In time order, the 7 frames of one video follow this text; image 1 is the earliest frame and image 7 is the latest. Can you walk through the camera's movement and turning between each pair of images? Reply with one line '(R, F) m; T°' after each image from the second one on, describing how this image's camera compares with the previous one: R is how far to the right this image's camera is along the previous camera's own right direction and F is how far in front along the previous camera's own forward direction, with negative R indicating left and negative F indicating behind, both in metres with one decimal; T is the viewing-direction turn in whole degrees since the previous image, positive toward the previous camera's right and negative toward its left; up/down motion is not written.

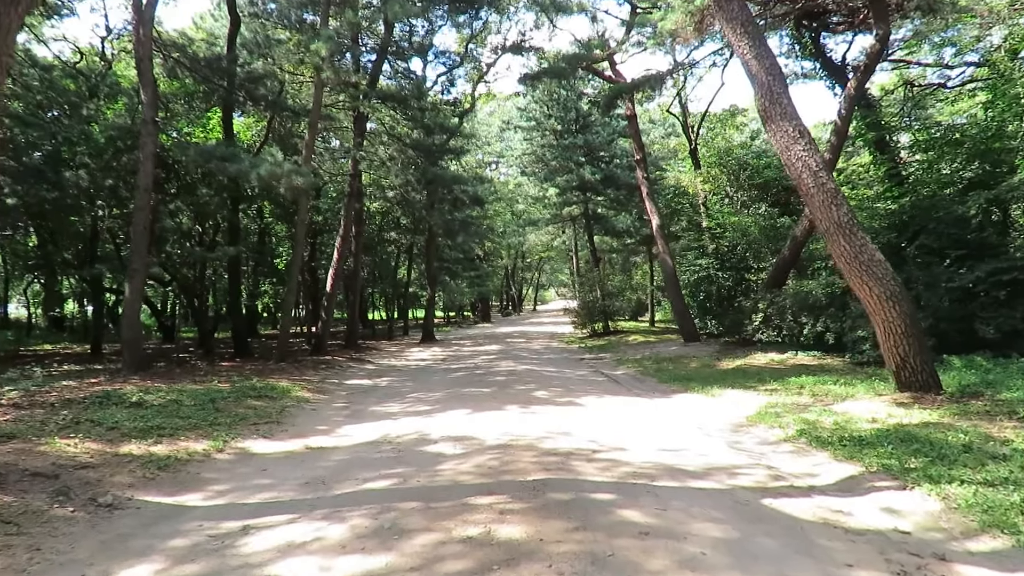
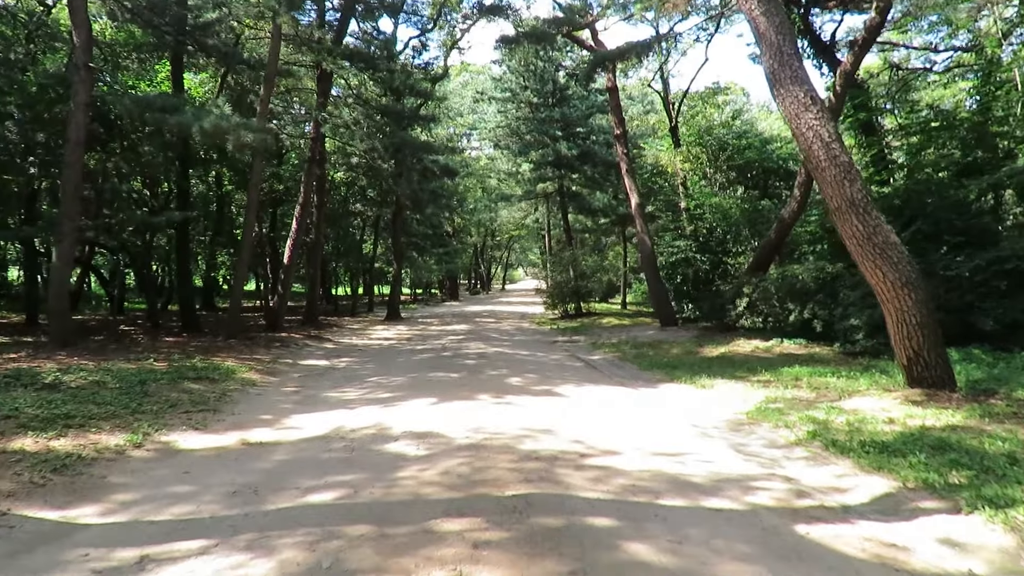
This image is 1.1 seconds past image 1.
(-0.1, +1.0) m; +3°
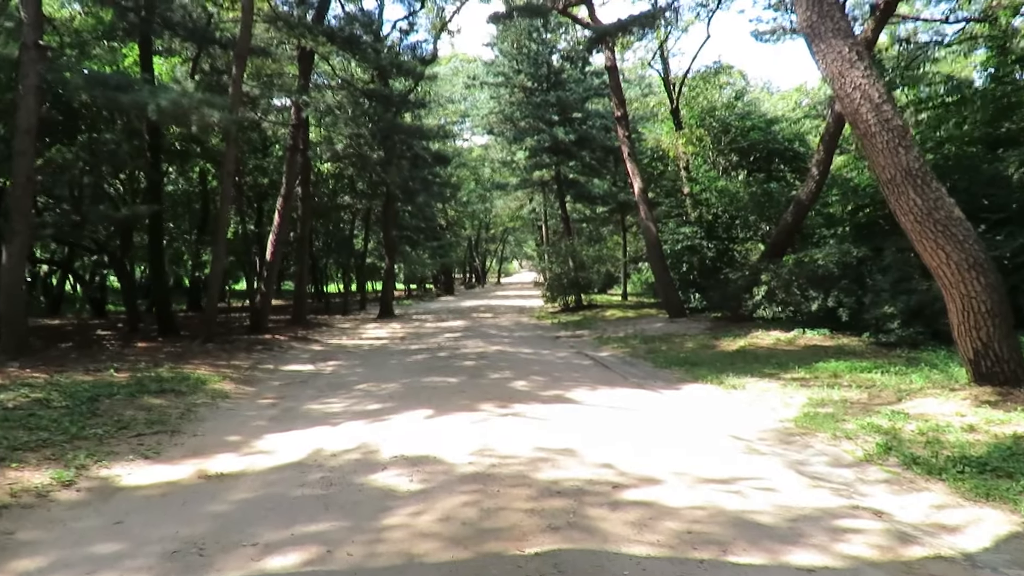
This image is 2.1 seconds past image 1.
(-0.1, +1.1) m; 0°
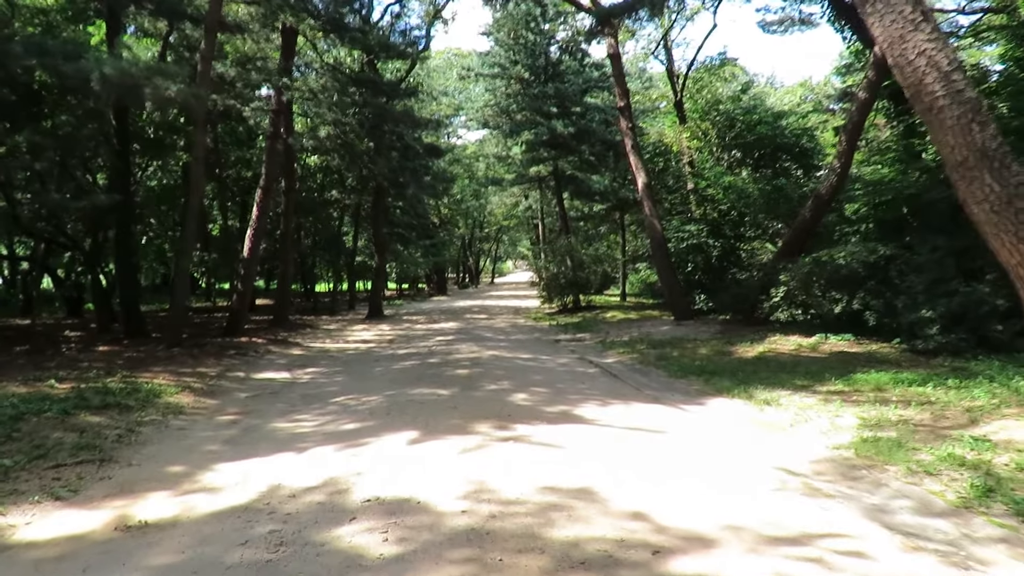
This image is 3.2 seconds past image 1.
(-0.1, +1.1) m; +1°
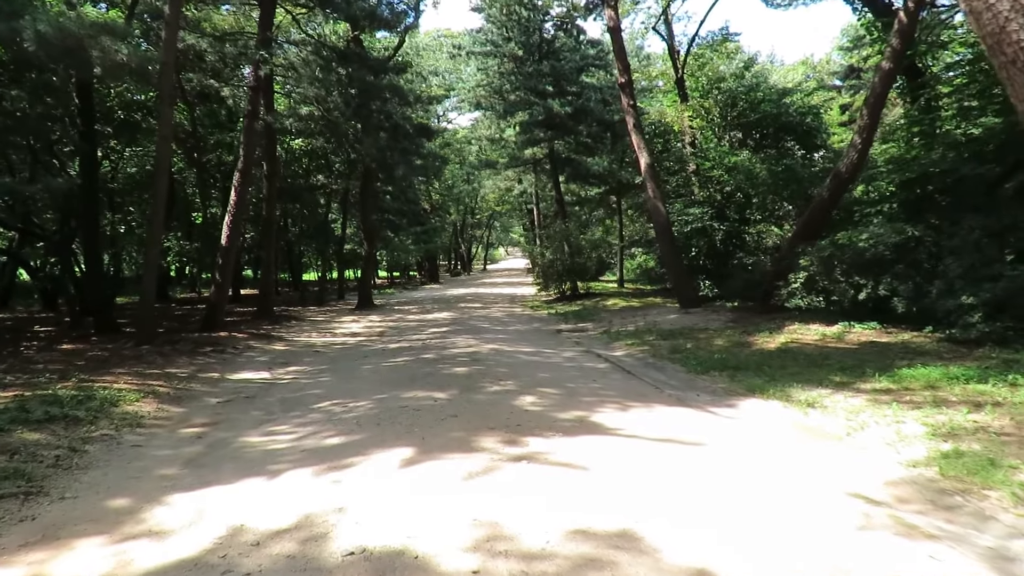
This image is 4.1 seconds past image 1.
(-0.1, +1.0) m; +1°
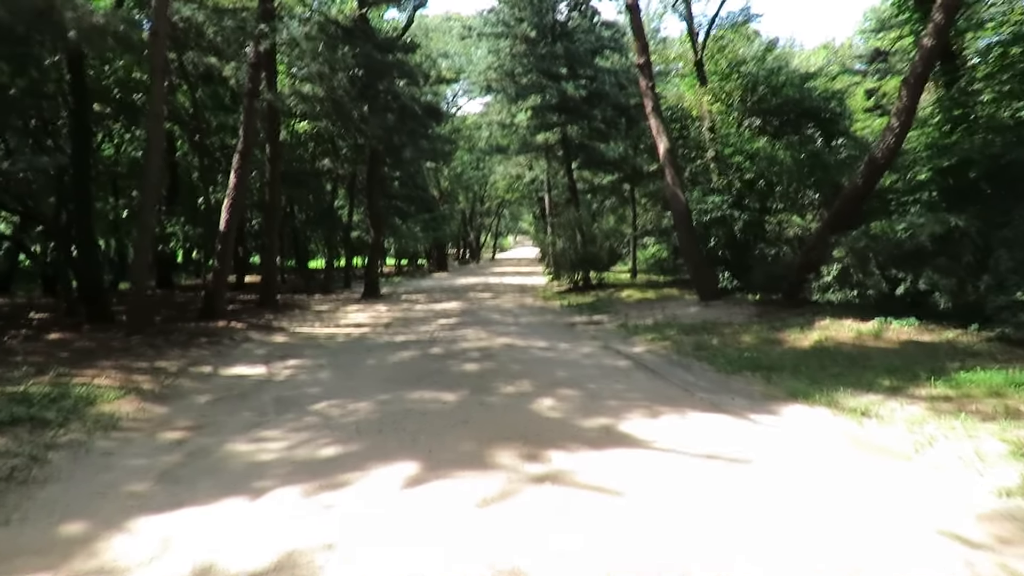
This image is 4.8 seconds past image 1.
(-0.1, +0.7) m; -1°
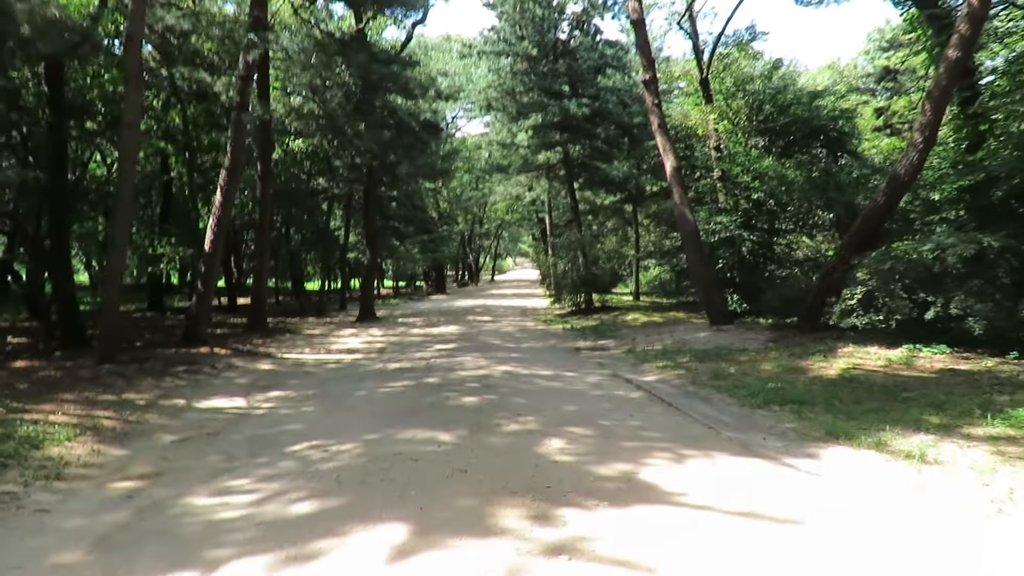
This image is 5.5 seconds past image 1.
(0.0, +0.7) m; 0°
